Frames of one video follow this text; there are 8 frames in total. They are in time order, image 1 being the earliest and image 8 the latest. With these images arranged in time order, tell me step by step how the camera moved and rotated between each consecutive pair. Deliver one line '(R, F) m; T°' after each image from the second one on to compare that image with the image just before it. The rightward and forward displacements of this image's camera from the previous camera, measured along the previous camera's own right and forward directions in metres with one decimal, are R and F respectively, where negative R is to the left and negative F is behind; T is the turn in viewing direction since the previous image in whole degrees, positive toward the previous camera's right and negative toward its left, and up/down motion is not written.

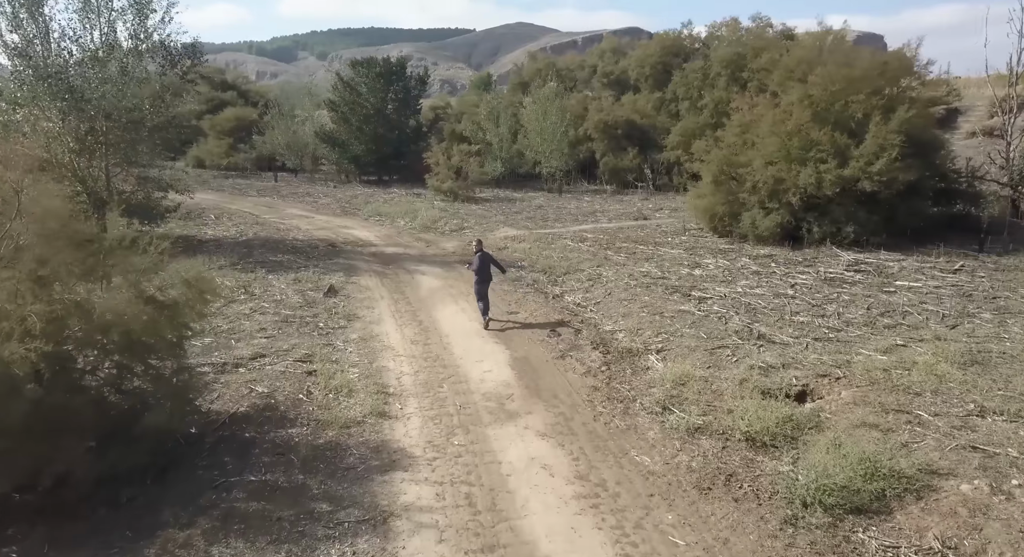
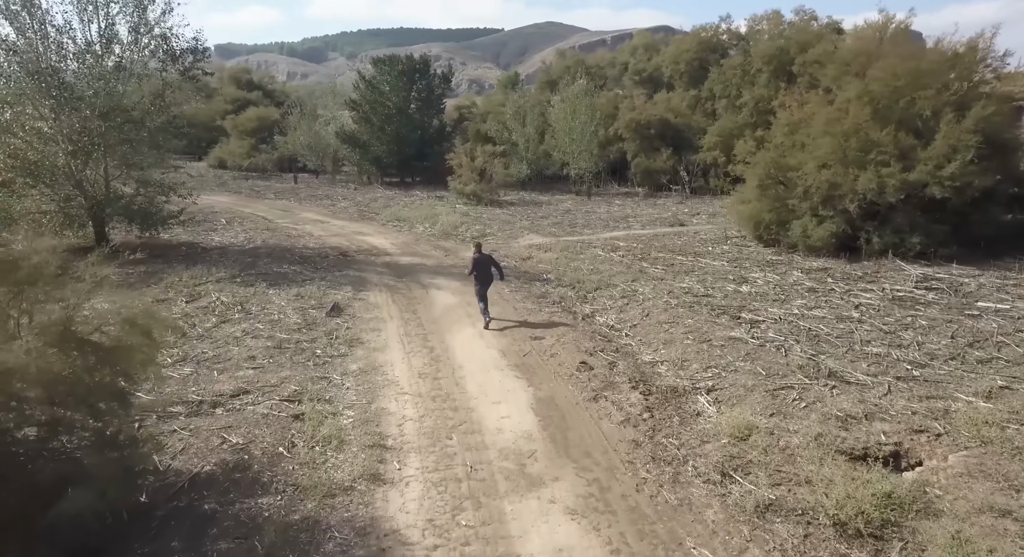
(0.0, +1.4) m; -2°
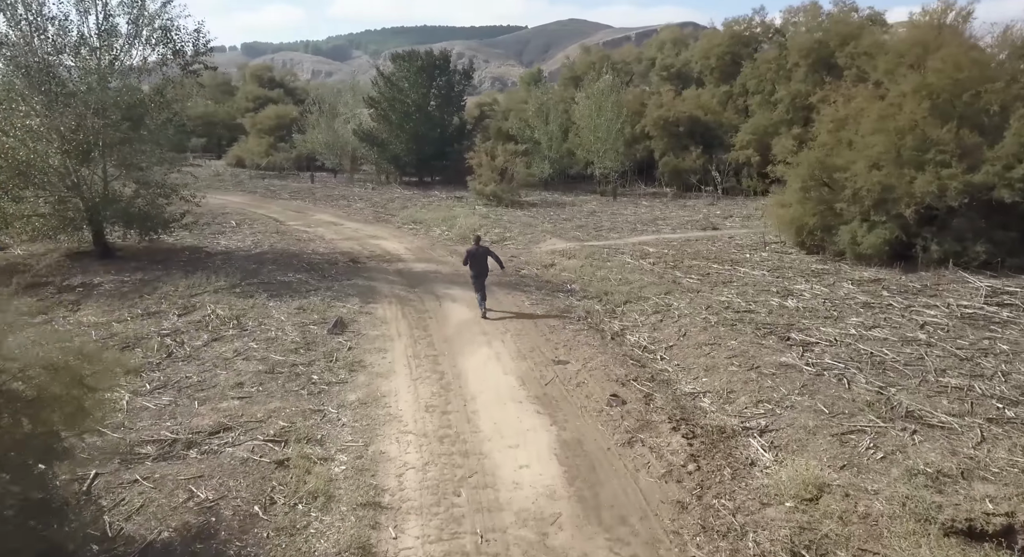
(0.0, +1.2) m; -2°
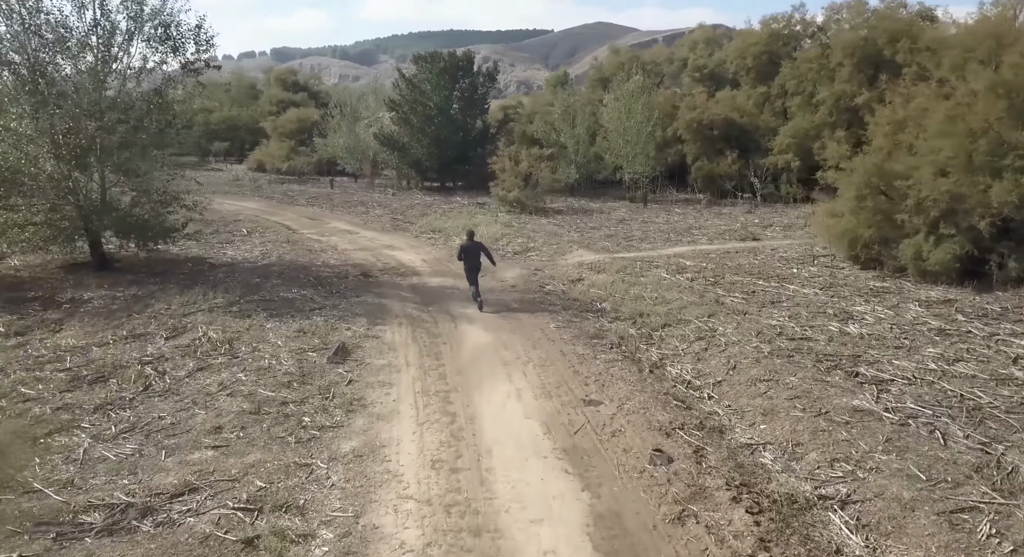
(0.0, +1.3) m; -2°
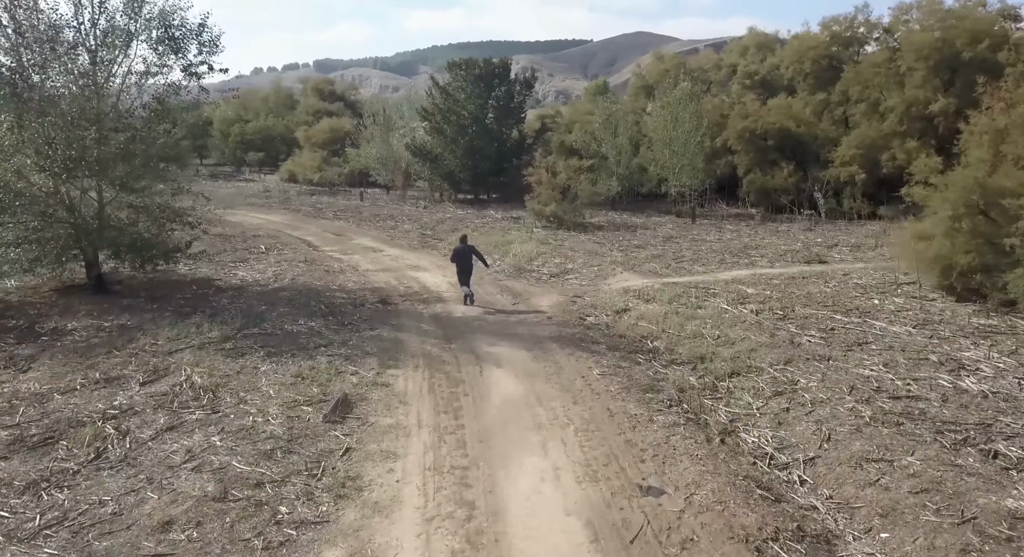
(0.0, +1.7) m; -3°
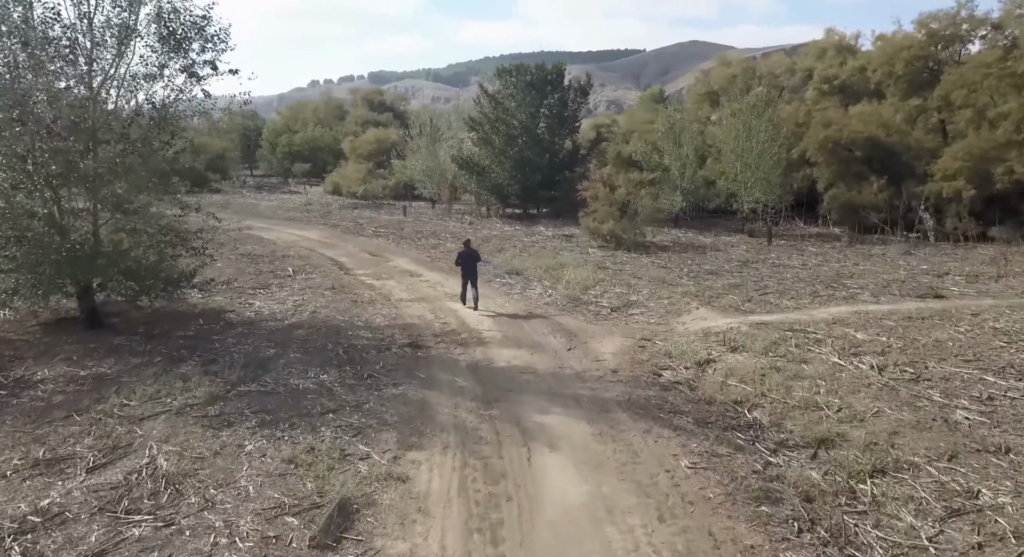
(-0.1, +2.2) m; -4°
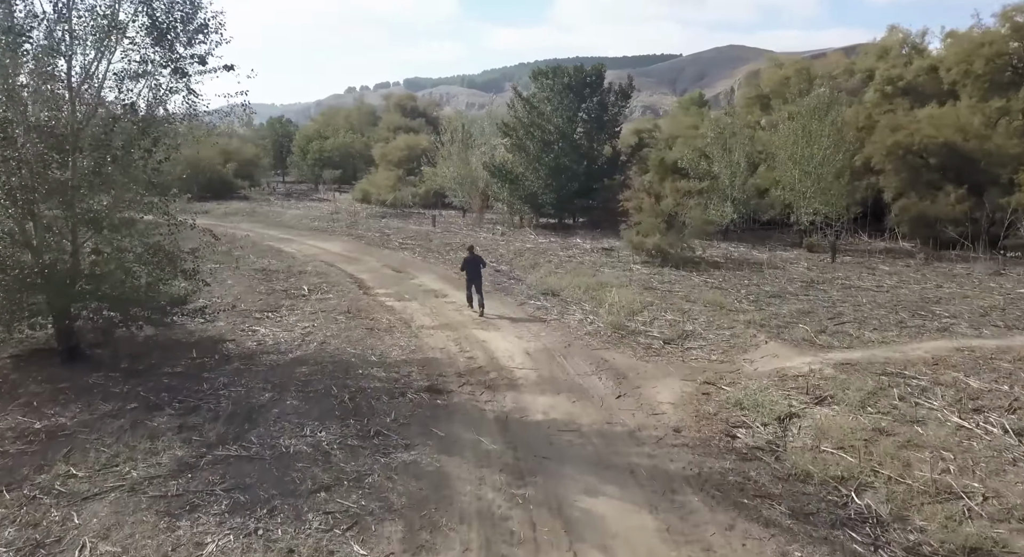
(-0.1, +1.8) m; -3°
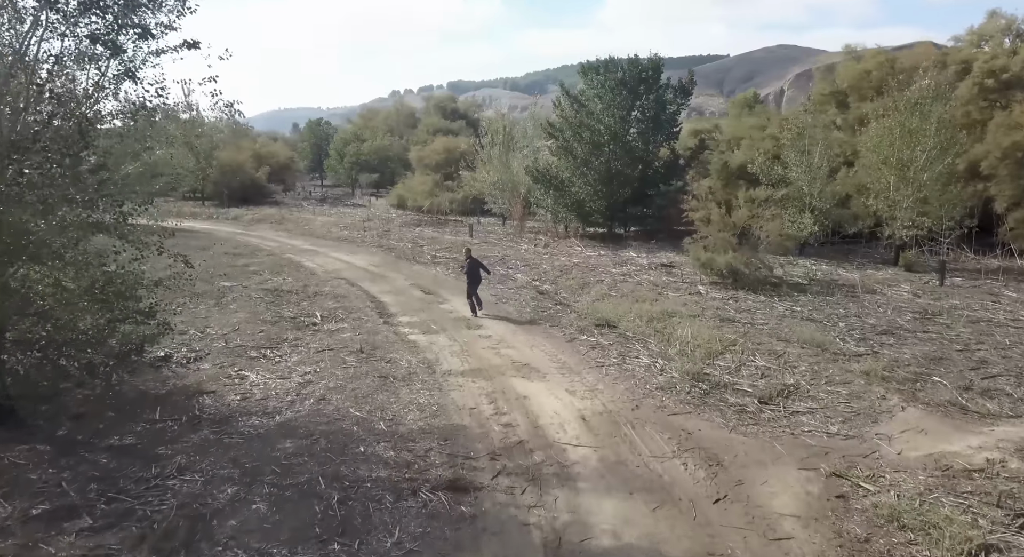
(-0.1, +2.6) m; -3°
